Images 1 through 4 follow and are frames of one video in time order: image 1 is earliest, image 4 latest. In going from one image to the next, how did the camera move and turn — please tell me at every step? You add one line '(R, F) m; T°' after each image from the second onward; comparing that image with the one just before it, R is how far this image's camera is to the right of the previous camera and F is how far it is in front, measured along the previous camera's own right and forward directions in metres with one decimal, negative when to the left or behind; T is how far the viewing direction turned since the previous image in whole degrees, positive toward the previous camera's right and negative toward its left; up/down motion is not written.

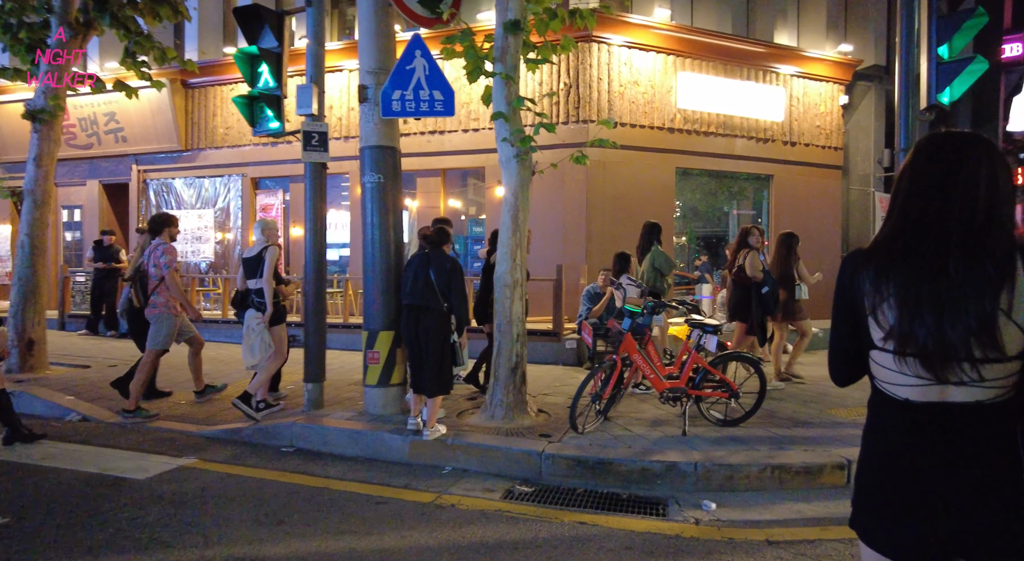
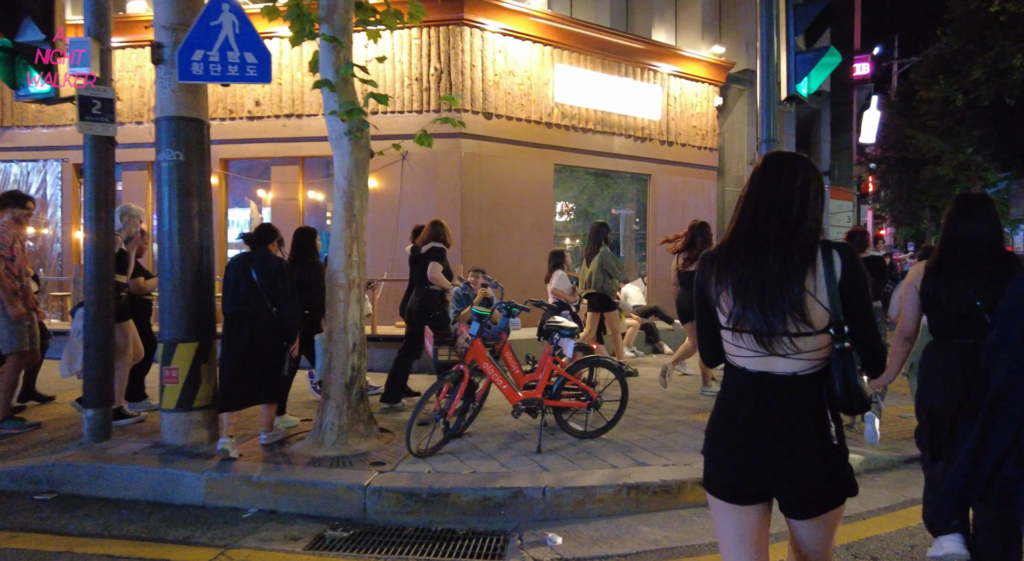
(+0.5, +0.7) m; +9°
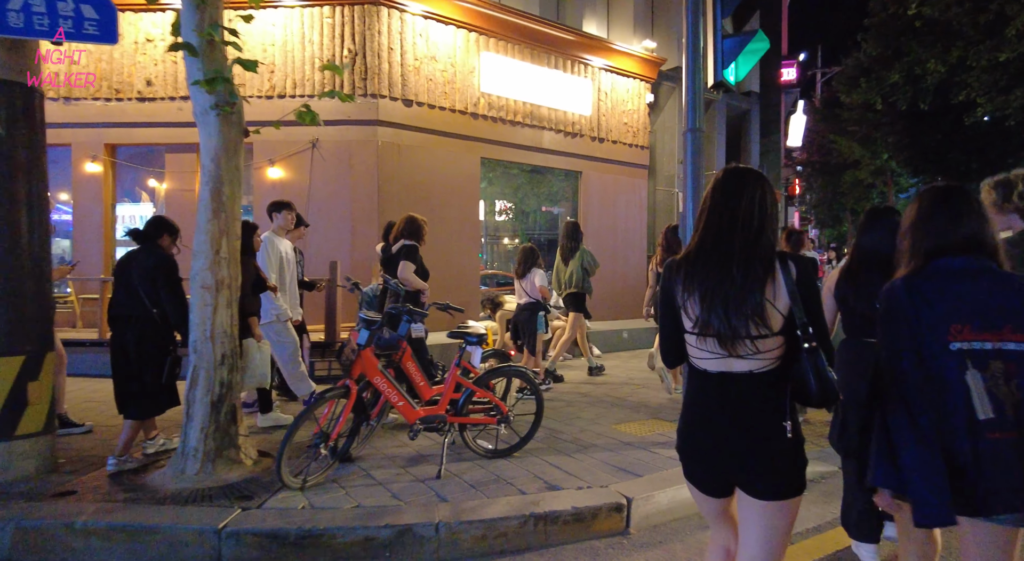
(+0.3, +0.6) m; +5°
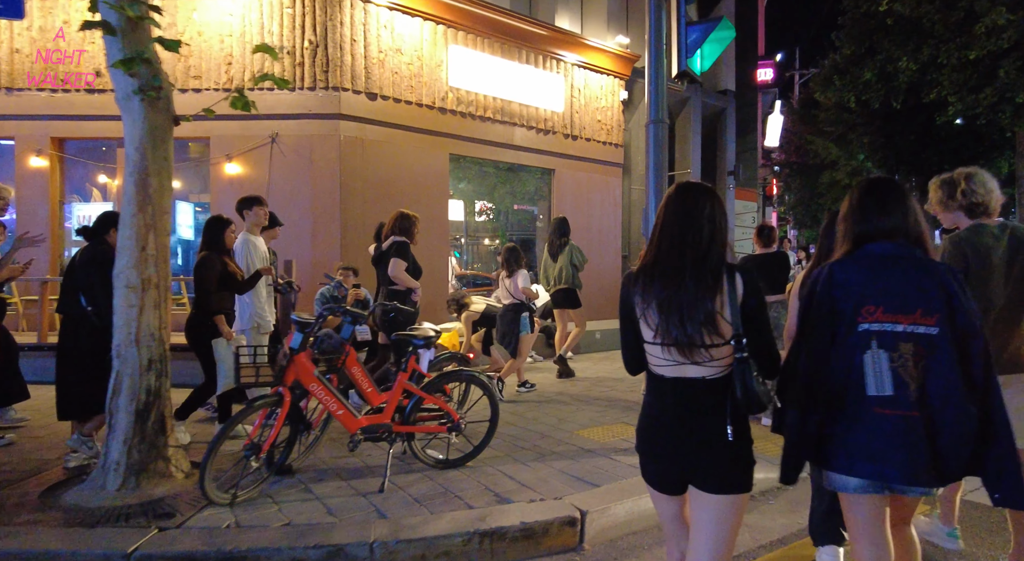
(+0.2, +0.3) m; +2°
